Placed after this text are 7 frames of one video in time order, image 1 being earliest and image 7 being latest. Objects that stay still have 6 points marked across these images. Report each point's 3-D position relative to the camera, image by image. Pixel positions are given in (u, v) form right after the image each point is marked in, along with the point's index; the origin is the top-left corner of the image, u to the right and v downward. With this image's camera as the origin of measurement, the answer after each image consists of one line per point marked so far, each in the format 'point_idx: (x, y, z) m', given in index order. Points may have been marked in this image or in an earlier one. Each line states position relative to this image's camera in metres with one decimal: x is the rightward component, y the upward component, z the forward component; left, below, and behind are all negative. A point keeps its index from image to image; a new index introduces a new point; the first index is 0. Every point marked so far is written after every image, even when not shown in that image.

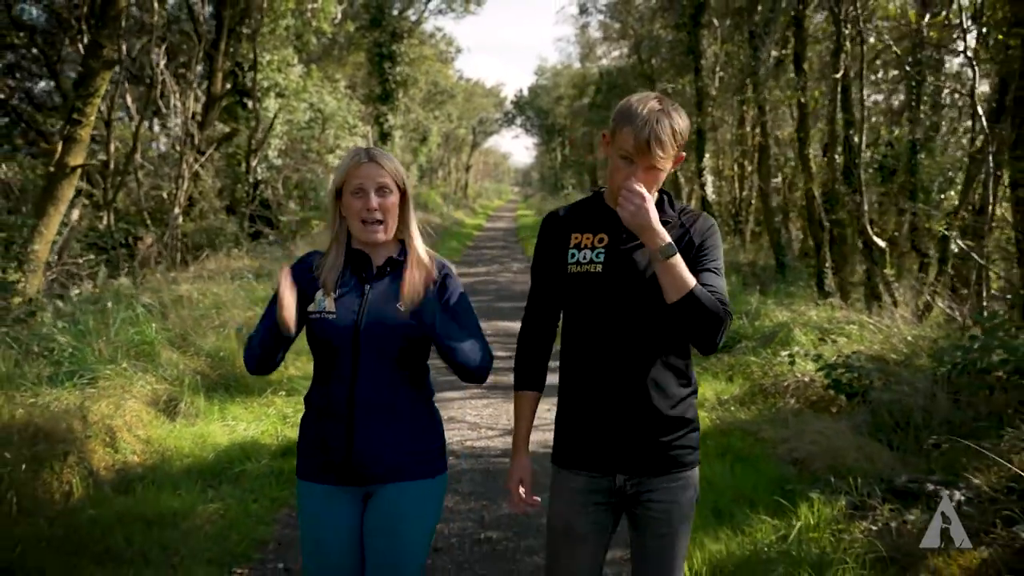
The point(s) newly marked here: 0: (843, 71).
0: (+3.3, +2.2, +10.6) m
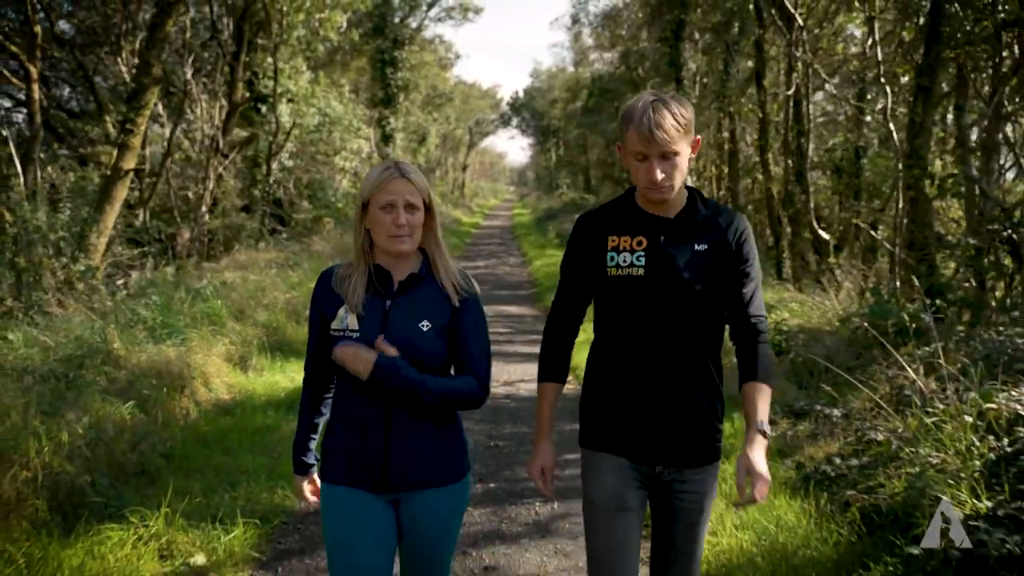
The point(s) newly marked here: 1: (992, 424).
0: (+3.3, +2.3, +12.4) m
1: (+2.2, -0.6, +4.8) m
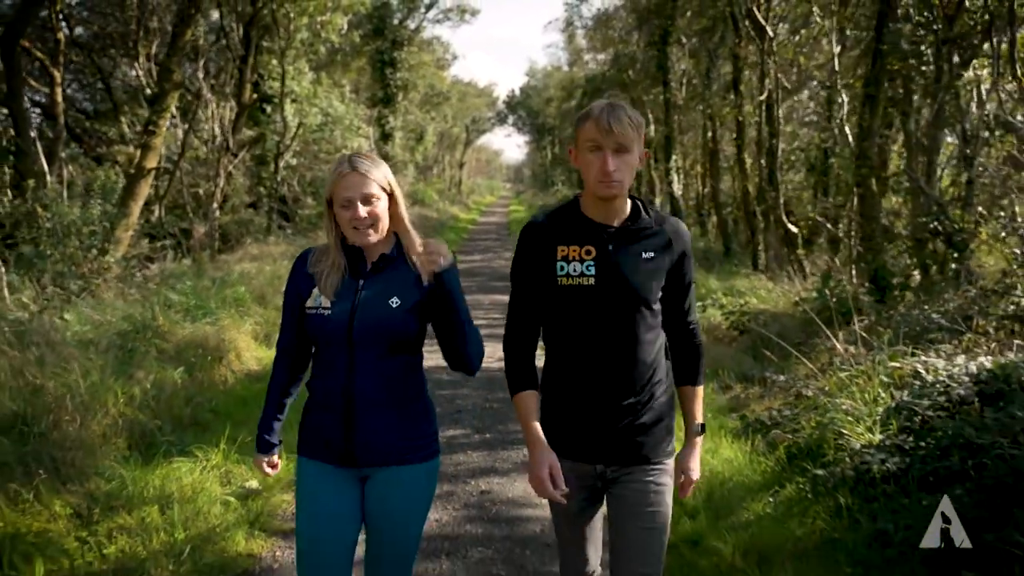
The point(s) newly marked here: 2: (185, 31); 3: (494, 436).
0: (+3.2, +2.5, +13.5) m
1: (+2.1, -0.5, +5.9) m
2: (-4.6, +3.7, +15.1) m
3: (-0.1, -0.9, +6.8) m
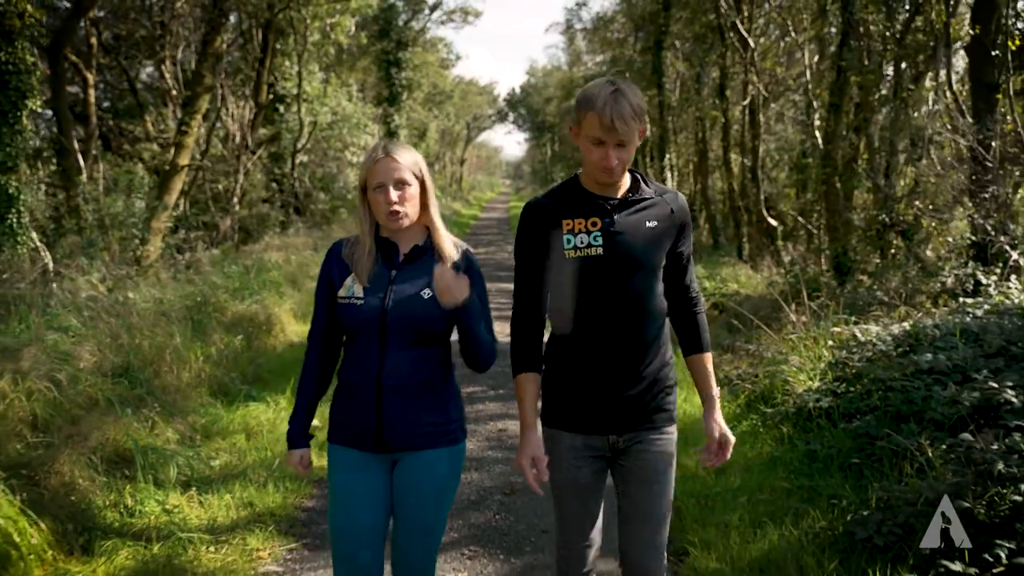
0: (+3.3, +2.6, +14.8) m
1: (+2.2, -0.4, +7.2) m
2: (-4.6, +3.8, +16.4) m
3: (0.0, -0.8, +8.0) m
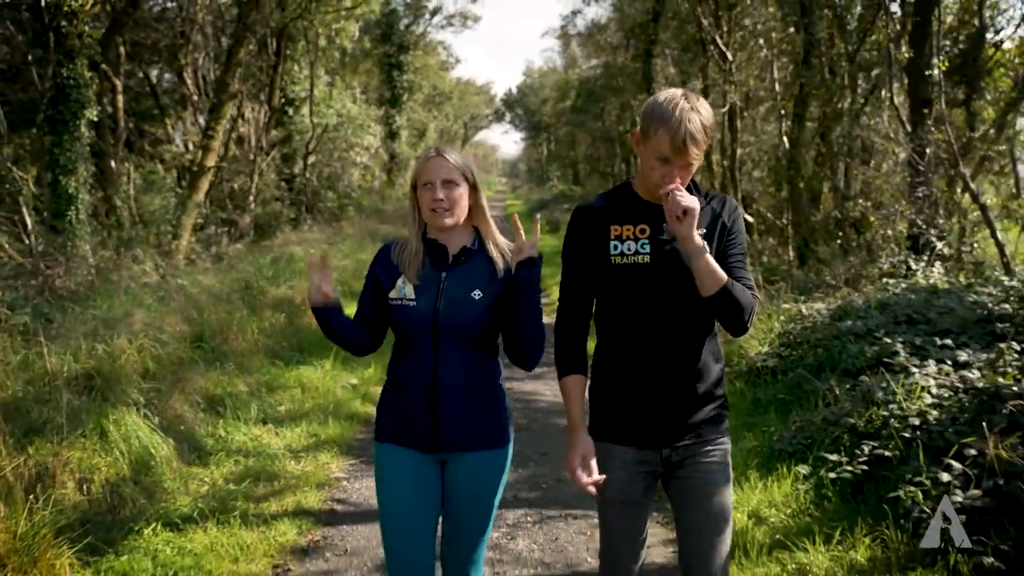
0: (+3.3, +2.8, +16.2) m
1: (+2.2, -0.2, +8.6) m
2: (-4.6, +4.0, +17.8) m
3: (0.0, -0.7, +9.5) m
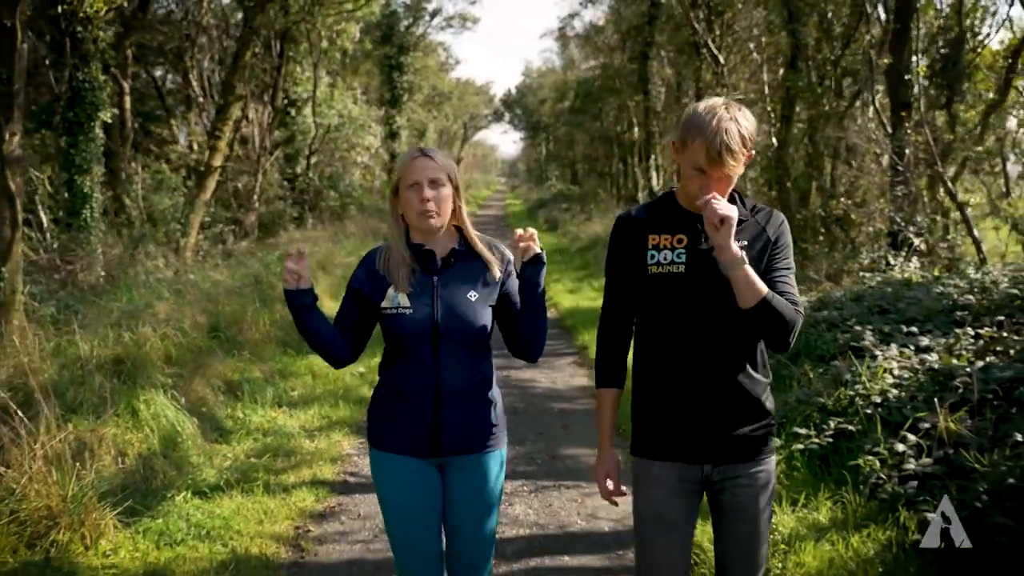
0: (+3.3, +2.8, +16.7) m
1: (+2.2, -0.2, +9.1) m
2: (-4.6, +4.0, +18.3) m
3: (0.0, -0.6, +10.0) m
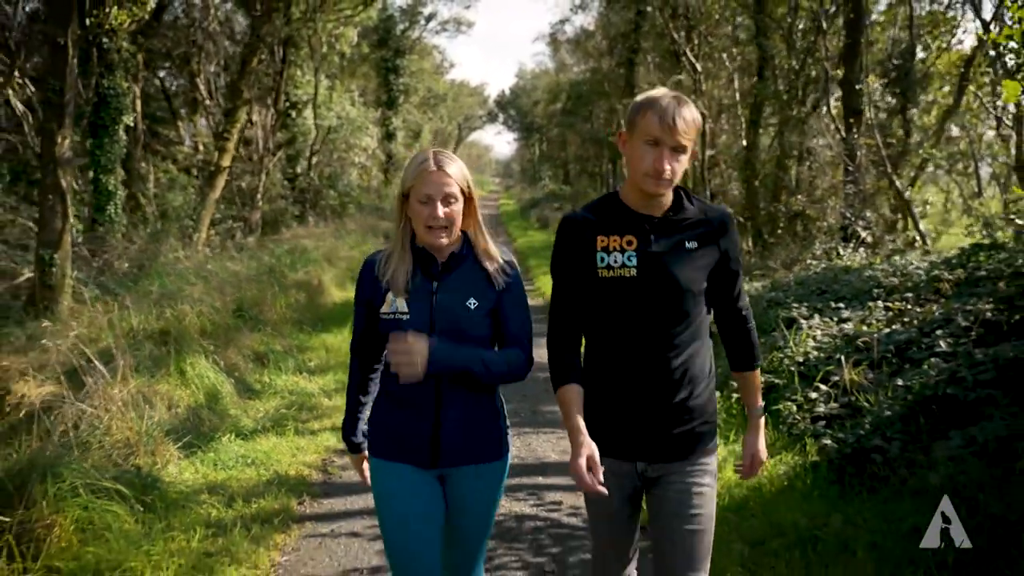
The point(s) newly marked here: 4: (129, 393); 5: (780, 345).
0: (+3.1, +3.0, +17.9) m
1: (+2.1, 0.0, +10.3) m
2: (-4.7, +4.2, +19.4) m
3: (-0.1, -0.5, +11.1) m
4: (-2.2, -0.6, +6.0) m
5: (+1.8, -0.4, +7.0) m
